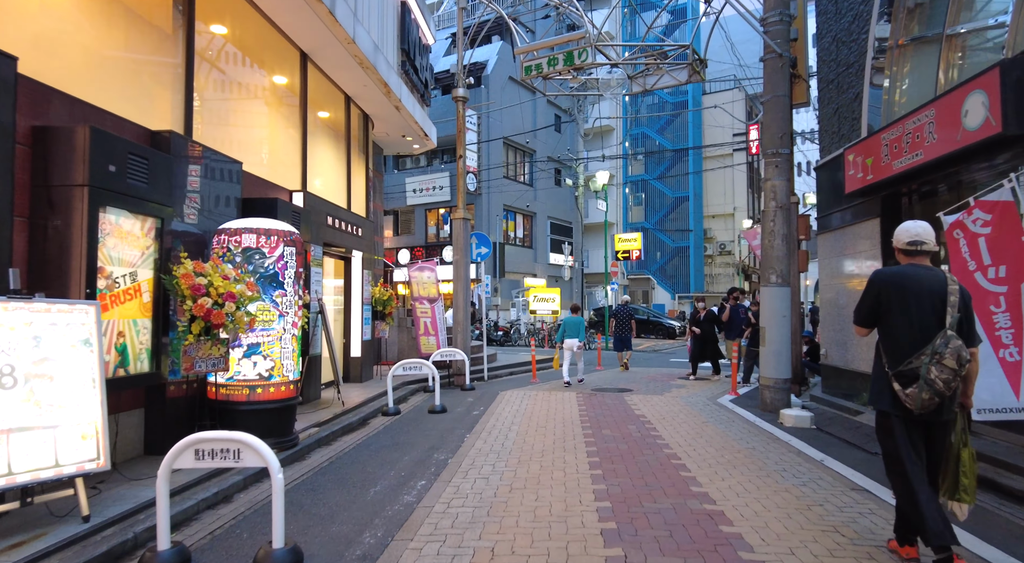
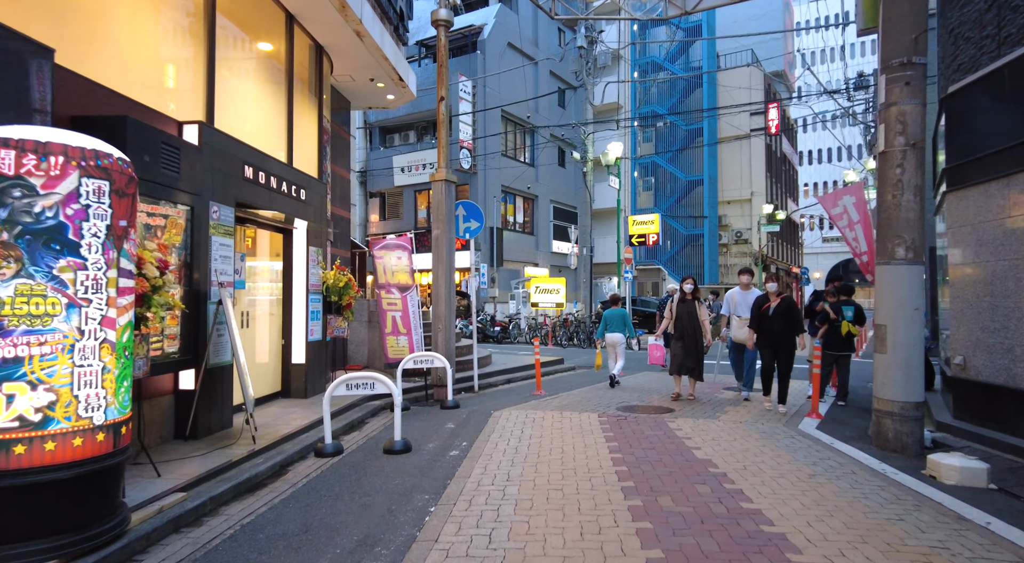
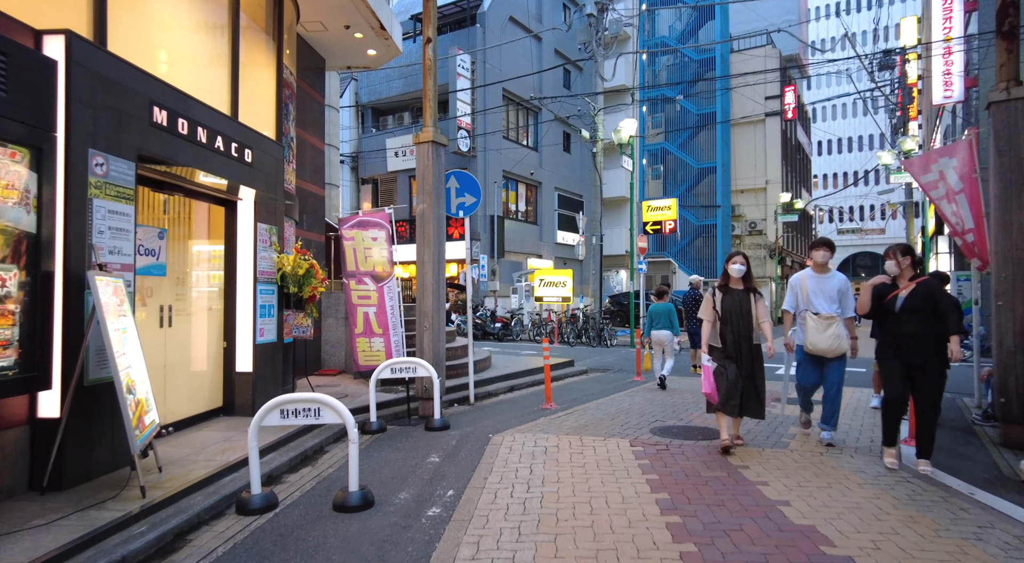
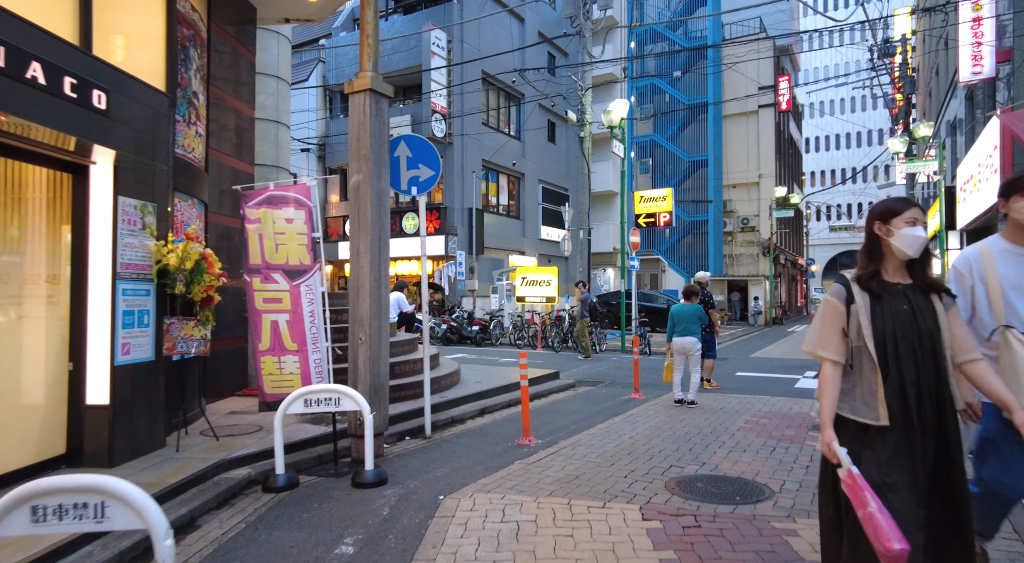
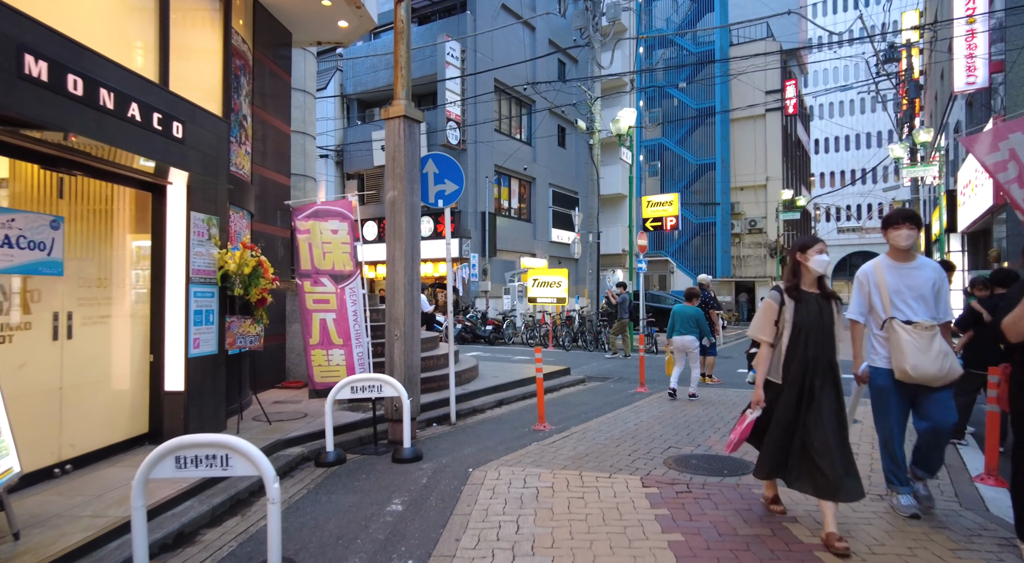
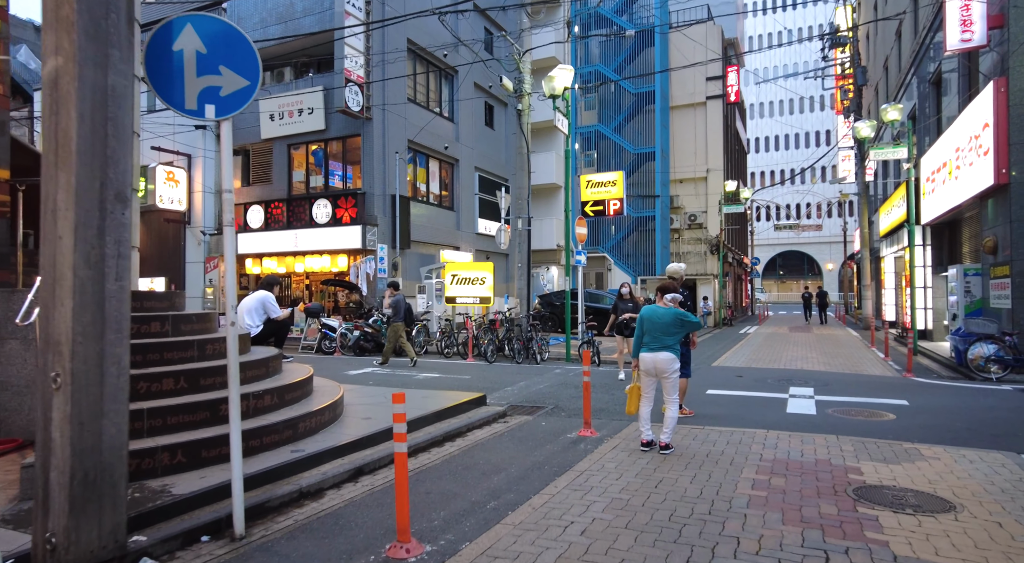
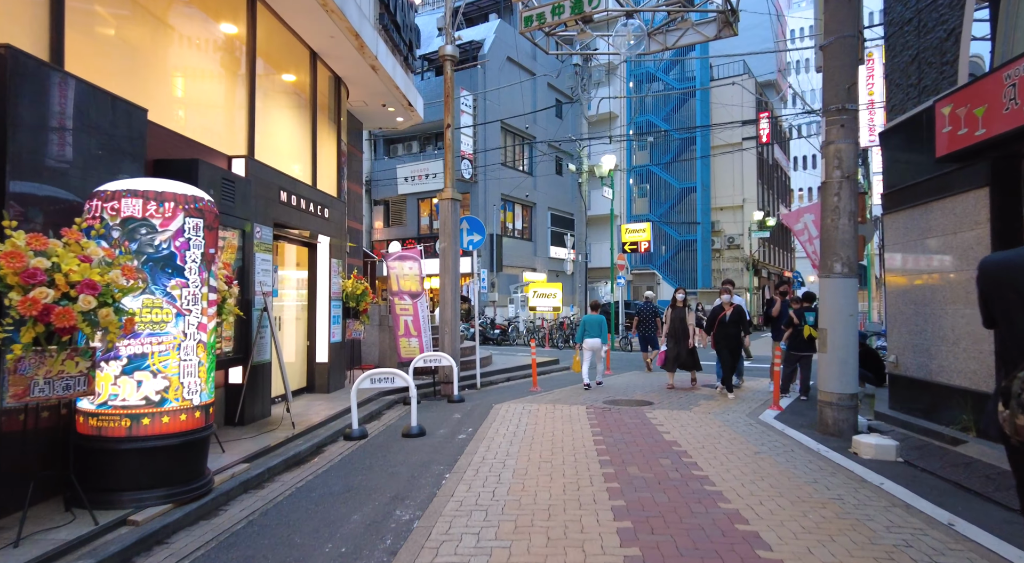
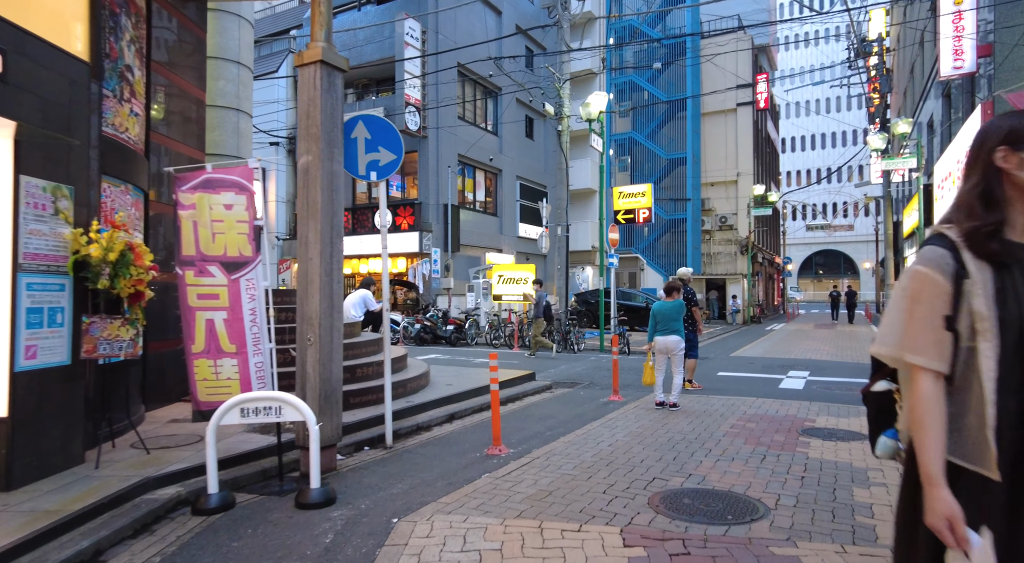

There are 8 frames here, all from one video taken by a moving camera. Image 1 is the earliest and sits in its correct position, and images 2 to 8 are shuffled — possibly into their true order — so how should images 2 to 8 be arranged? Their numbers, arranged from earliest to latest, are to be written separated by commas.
7, 2, 3, 5, 4, 8, 6
